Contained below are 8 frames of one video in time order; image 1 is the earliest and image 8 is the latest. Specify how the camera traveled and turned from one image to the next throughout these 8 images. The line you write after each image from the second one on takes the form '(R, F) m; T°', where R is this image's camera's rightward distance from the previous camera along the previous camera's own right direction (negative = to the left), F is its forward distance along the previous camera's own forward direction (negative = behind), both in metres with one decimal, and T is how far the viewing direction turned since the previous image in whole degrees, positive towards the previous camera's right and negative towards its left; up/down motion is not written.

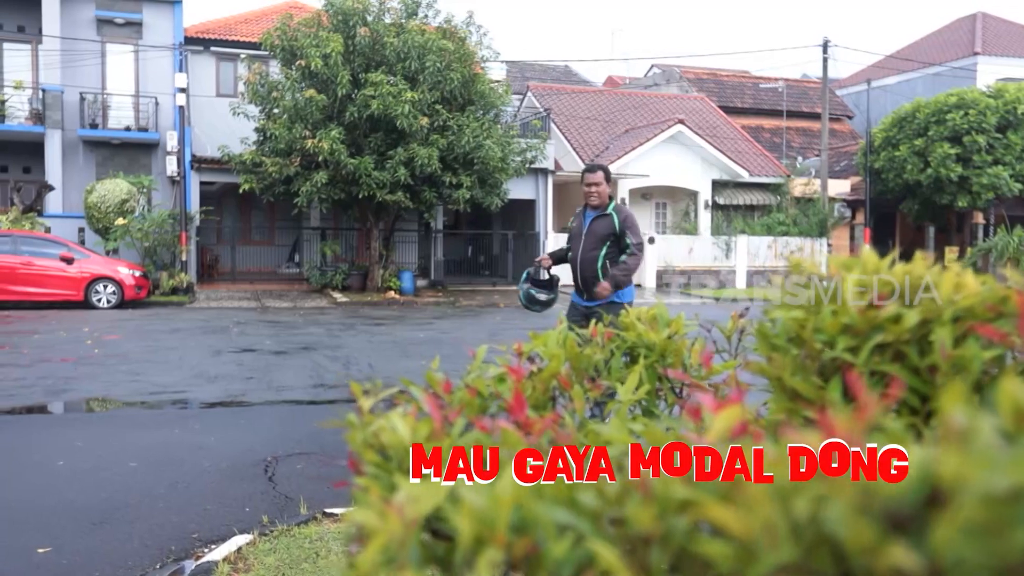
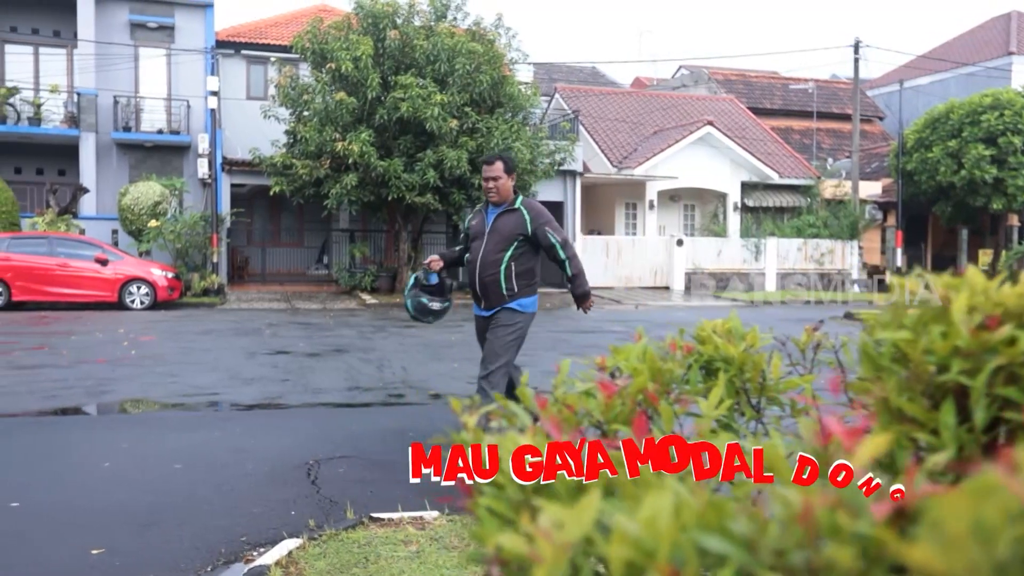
(-0.1, 0.0) m; -2°
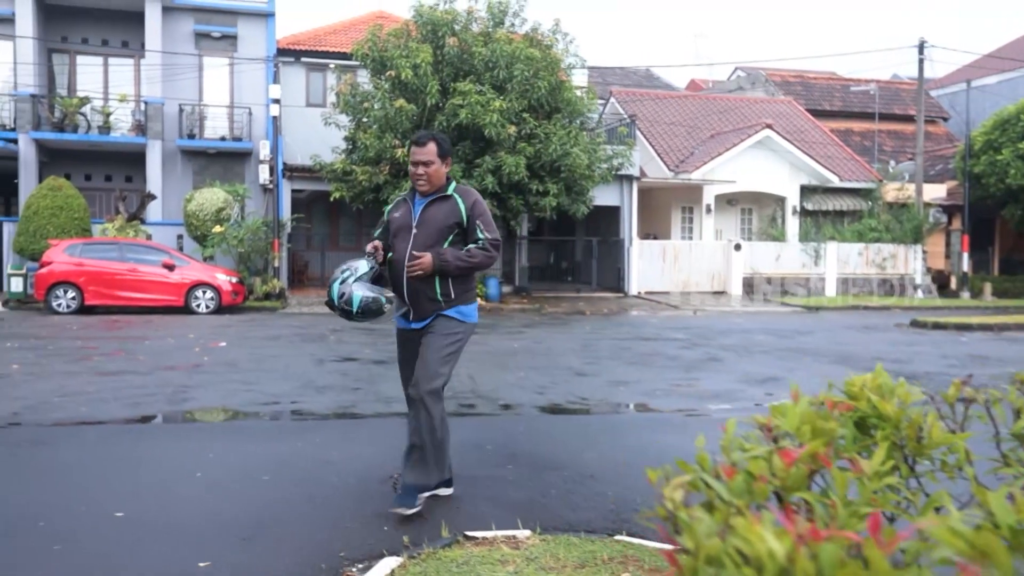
(-0.2, 0.0) m; -3°
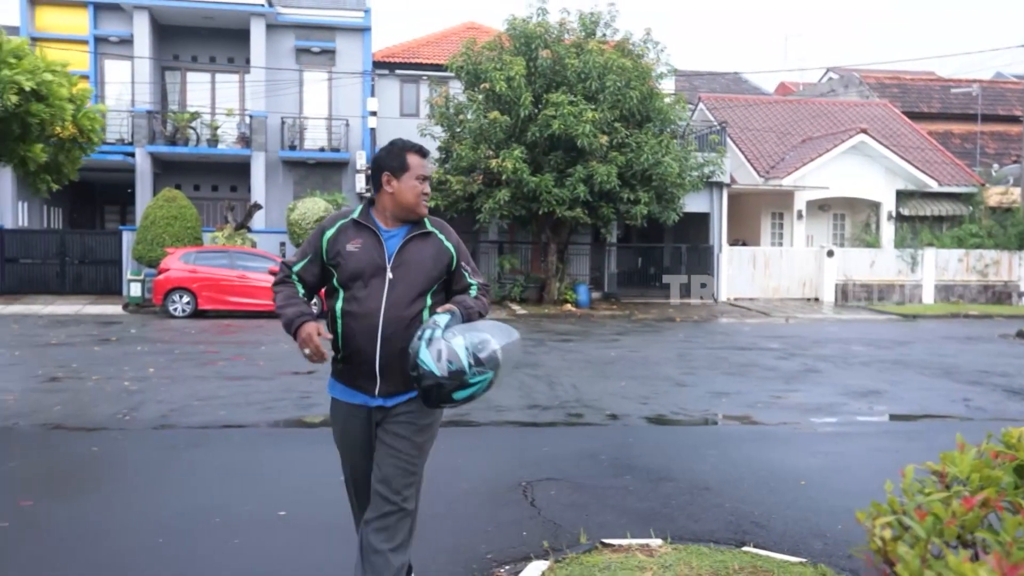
(-0.2, -0.4) m; -5°
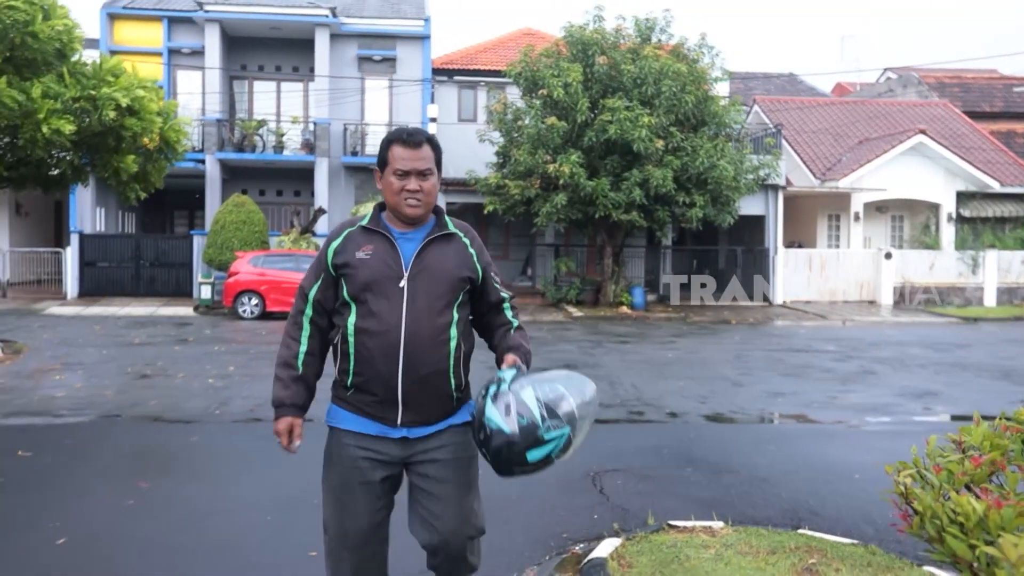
(-0.1, -0.4) m; -3°
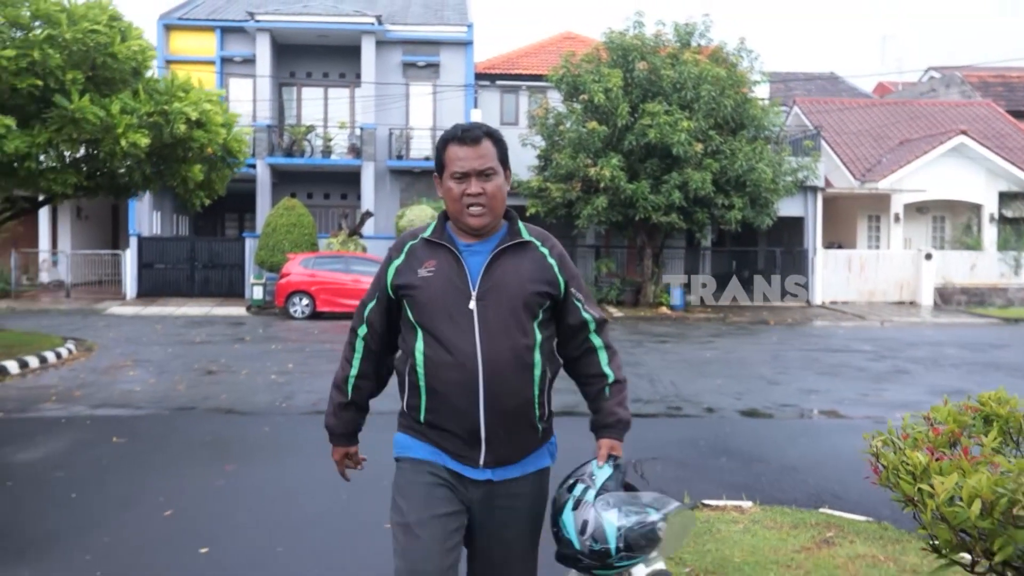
(-0.1, -0.5) m; -2°
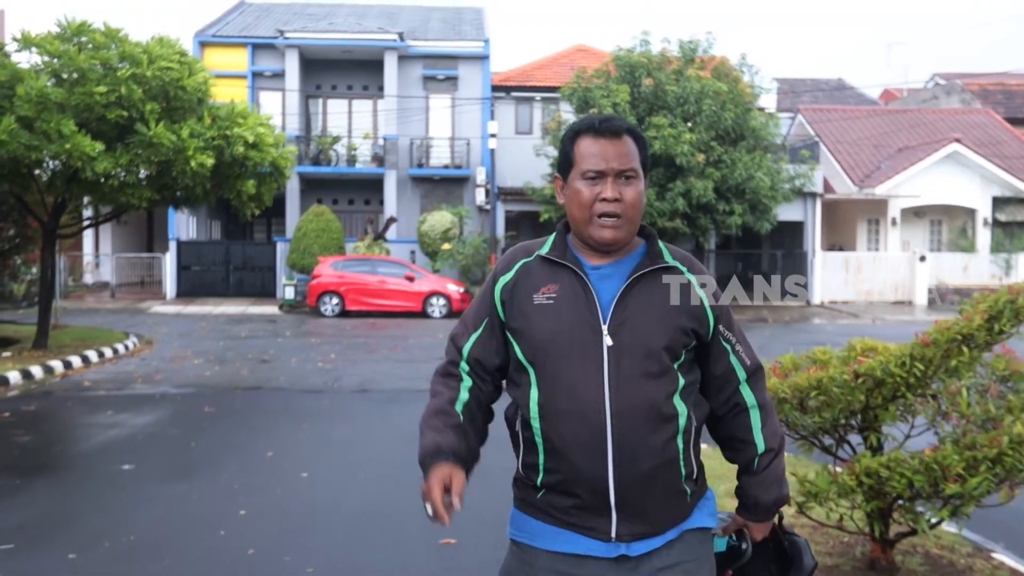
(0.0, -1.6) m; -1°
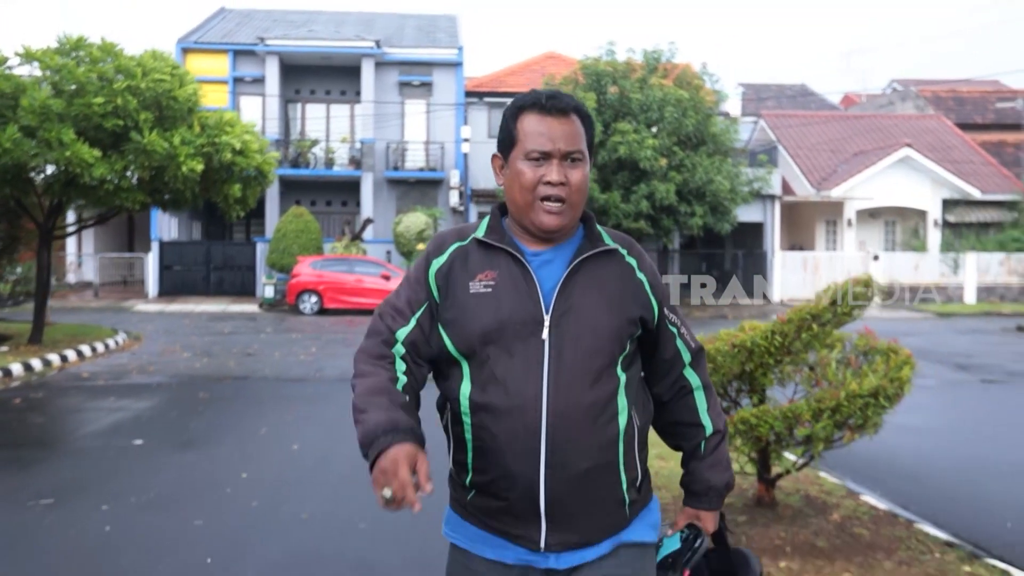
(+0.1, -1.0) m; +2°
